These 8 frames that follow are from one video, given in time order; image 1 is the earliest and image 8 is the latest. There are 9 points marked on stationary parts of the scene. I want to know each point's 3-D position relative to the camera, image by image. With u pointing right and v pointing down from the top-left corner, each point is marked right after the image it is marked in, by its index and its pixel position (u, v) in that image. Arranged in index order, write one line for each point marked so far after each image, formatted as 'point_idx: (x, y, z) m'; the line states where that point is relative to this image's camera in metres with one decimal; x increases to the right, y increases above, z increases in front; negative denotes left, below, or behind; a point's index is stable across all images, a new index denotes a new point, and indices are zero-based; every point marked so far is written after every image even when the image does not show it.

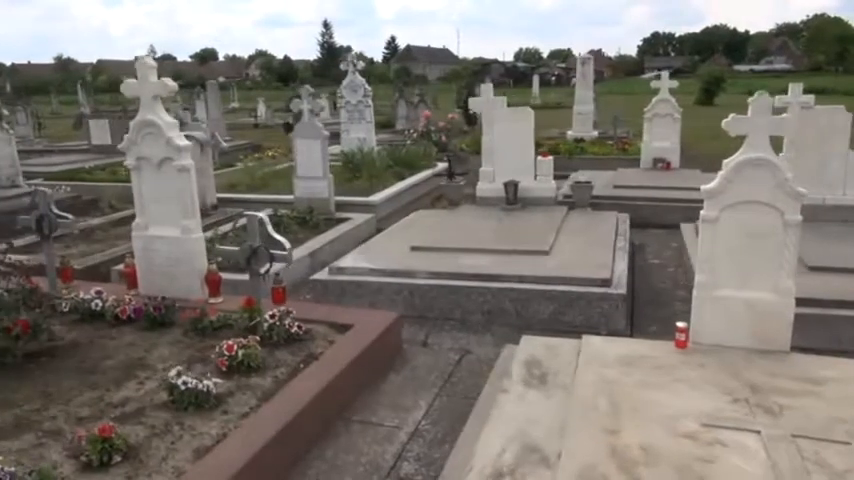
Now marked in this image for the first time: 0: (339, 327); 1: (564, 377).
0: (-0.7, -0.7, +5.3) m
1: (+0.9, -0.9, +4.3) m
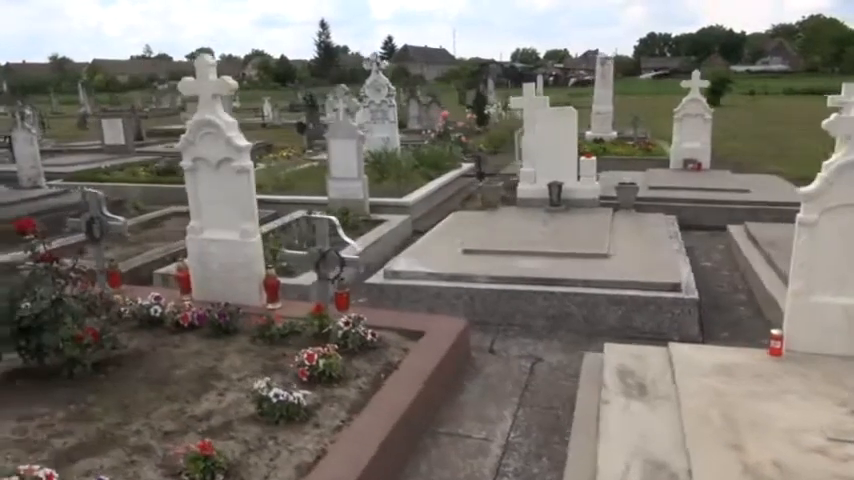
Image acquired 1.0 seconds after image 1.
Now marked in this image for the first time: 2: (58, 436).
0: (-0.1, -0.8, +5.1) m
1: (+1.5, -0.9, +4.1) m
2: (-2.1, -1.1, +3.7) m
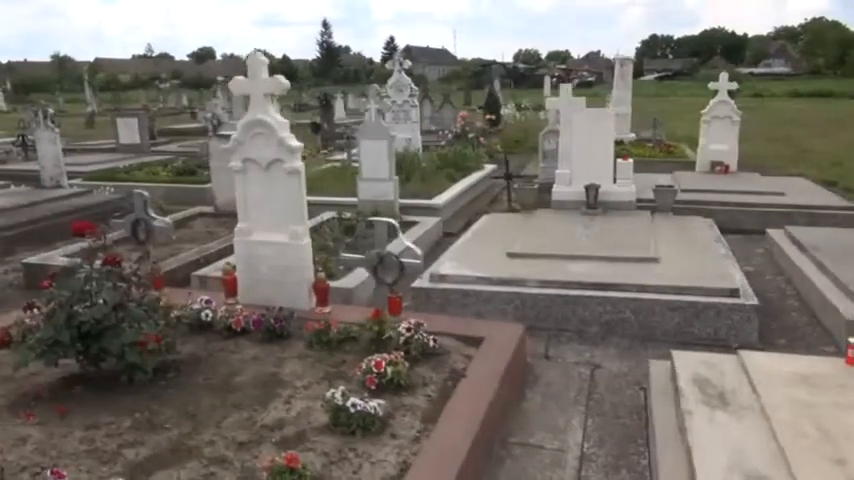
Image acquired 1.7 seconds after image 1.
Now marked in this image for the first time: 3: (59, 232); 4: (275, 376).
0: (+0.3, -0.8, +5.0) m
1: (+2.0, -1.0, +4.0) m
2: (-1.6, -1.1, +3.6) m
3: (-5.4, +0.1, +9.5) m
4: (-1.0, -0.9, +4.4) m
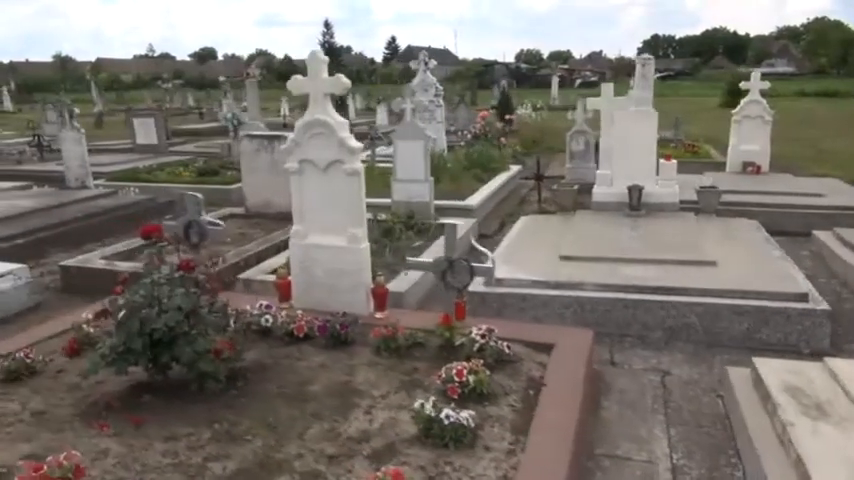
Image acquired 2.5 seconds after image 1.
0: (+0.8, -0.8, +4.9) m
1: (+2.5, -1.0, +3.9) m
2: (-1.1, -1.2, +3.4) m
3: (-4.9, +0.1, +9.4) m
4: (-0.5, -1.0, +4.3) m
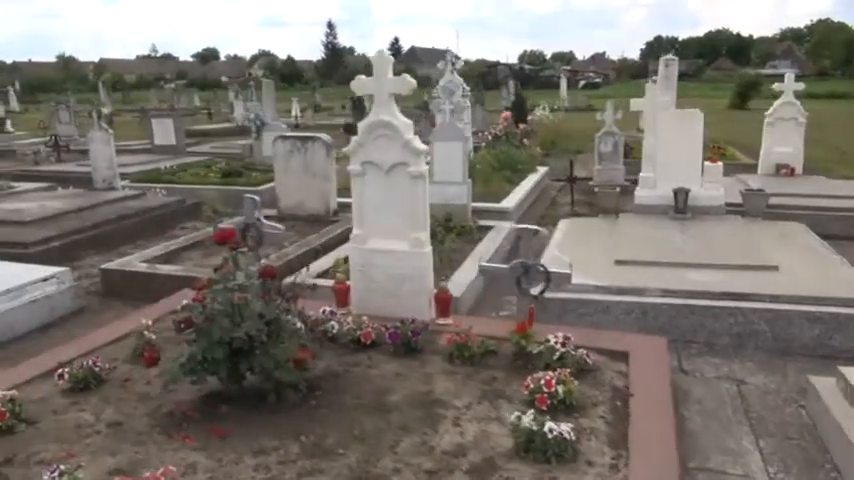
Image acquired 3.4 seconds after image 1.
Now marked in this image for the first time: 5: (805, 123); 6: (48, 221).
0: (+1.4, -0.8, +4.7) m
1: (+3.0, -1.0, +3.7) m
2: (-0.6, -1.2, +3.3) m
3: (-4.4, +0.1, +9.2) m
4: (0.0, -1.0, +4.1) m
5: (+6.8, +2.1, +11.7) m
6: (-5.3, +0.3, +8.9) m
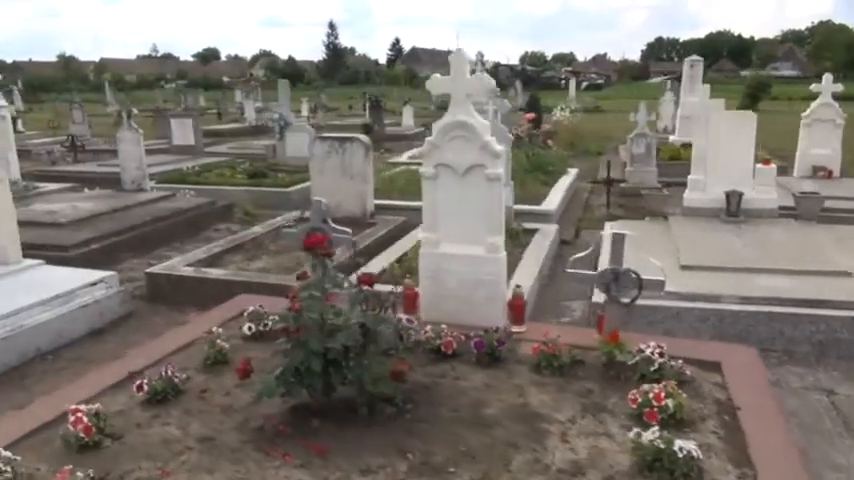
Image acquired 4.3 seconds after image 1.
0: (+2.0, -0.9, +4.5) m
1: (+3.6, -1.1, +3.5) m
2: (0.0, -1.2, +3.1) m
3: (-3.8, 0.0, +9.0) m
4: (+0.6, -1.0, +3.9) m
5: (+7.4, +2.1, +11.5) m
6: (-4.7, +0.2, +8.7) m
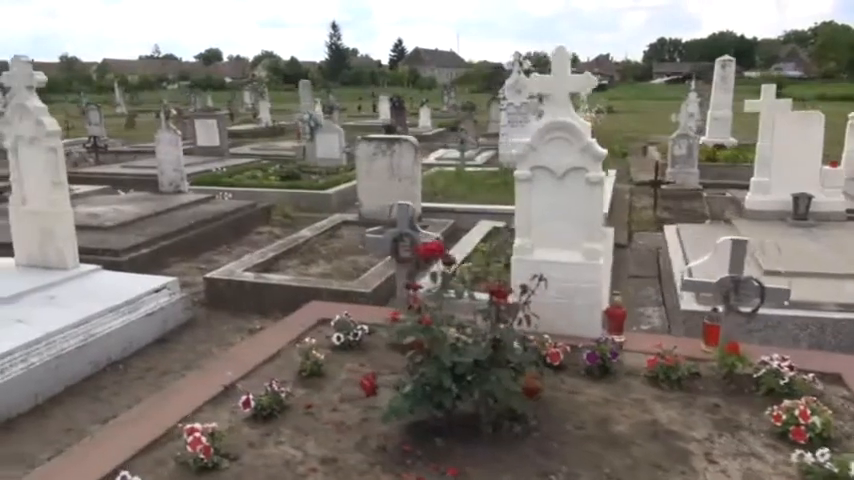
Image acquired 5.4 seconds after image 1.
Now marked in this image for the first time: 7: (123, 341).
0: (+2.7, -0.9, +4.3) m
1: (+4.3, -1.1, +3.3) m
2: (+0.7, -1.3, +2.9) m
3: (-3.0, 0.0, +8.8) m
4: (+1.3, -1.1, +3.7) m
5: (+8.2, +2.0, +11.3) m
6: (-3.9, +0.2, +8.5) m
7: (-2.6, -0.9, +5.6) m
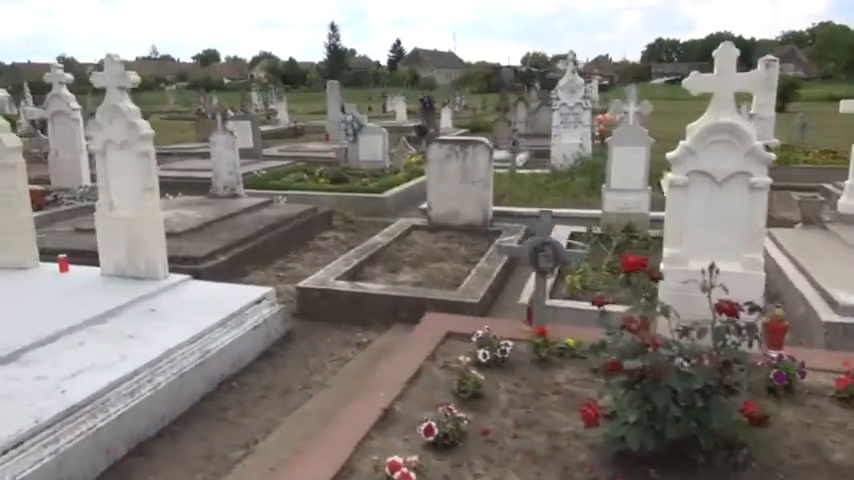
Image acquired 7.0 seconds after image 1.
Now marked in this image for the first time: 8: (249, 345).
0: (+3.8, -1.0, +4.0) m
1: (+5.4, -1.2, +3.1) m
2: (+1.8, -1.3, +2.6) m
3: (-2.0, -0.1, +8.5) m
4: (+2.4, -1.1, +3.4) m
5: (+9.2, +2.0, +11.0) m
6: (-2.9, +0.1, +8.2) m
7: (-1.6, -1.0, +5.3) m
8: (-1.5, -0.9, +5.5) m
